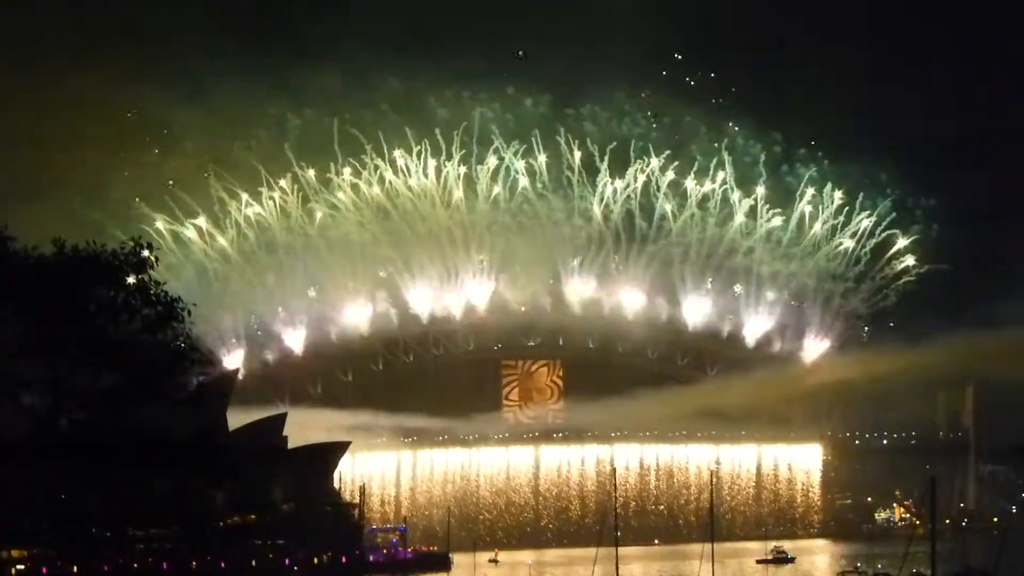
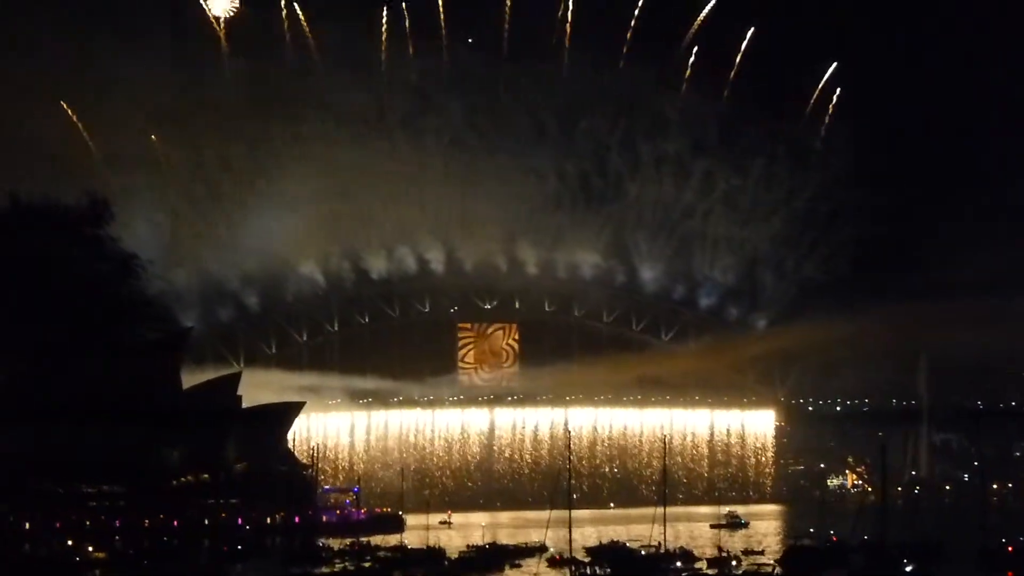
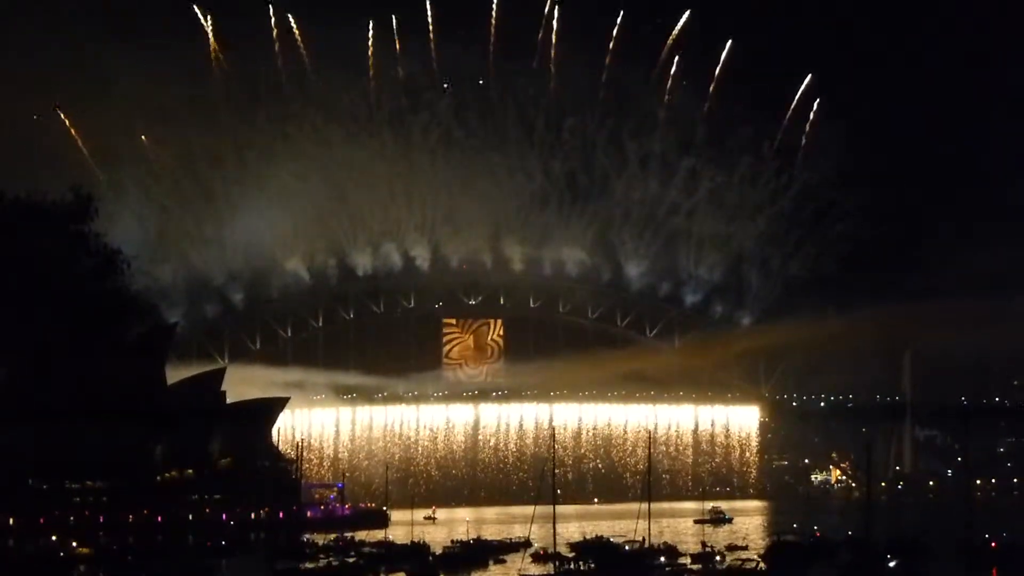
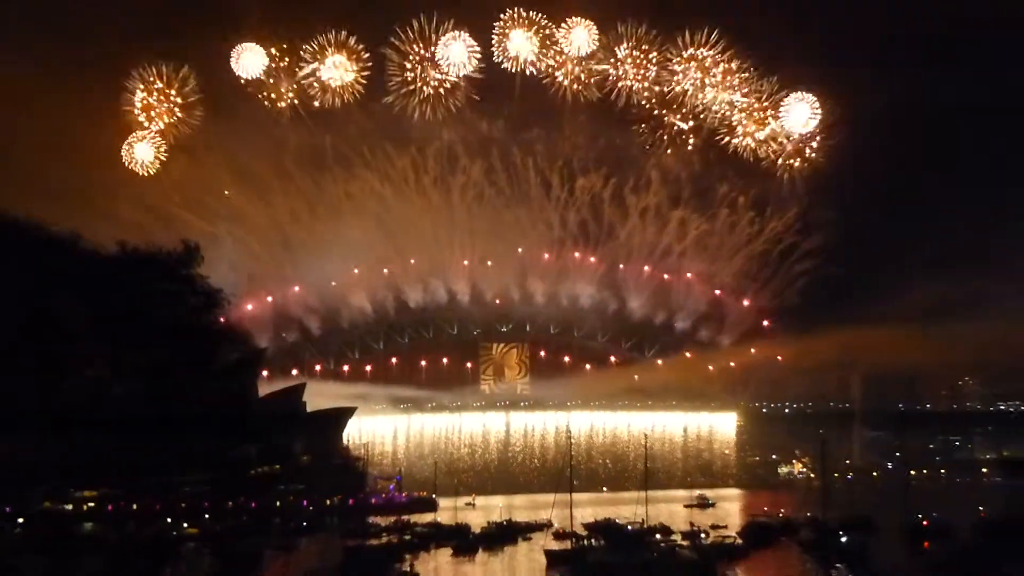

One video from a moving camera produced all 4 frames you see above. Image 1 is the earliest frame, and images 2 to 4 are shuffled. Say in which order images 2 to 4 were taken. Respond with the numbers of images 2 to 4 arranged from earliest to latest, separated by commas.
3, 2, 4
